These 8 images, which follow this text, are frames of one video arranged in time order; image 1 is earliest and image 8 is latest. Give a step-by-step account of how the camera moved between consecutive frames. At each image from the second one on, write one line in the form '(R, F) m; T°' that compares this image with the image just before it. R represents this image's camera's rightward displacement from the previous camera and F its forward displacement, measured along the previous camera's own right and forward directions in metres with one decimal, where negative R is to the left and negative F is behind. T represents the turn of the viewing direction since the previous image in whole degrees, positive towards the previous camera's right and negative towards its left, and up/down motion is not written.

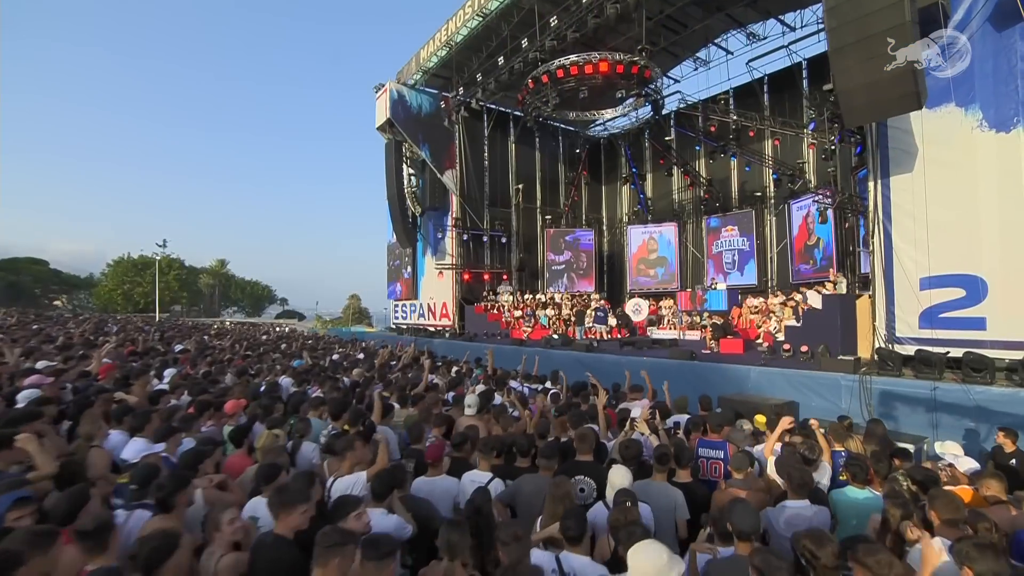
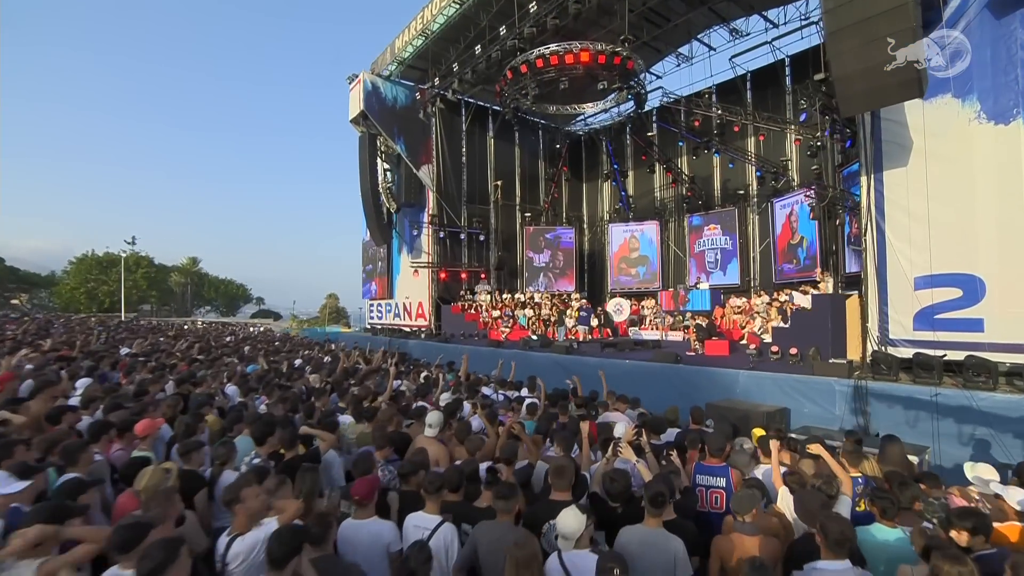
(+0.1, +0.7) m; +2°
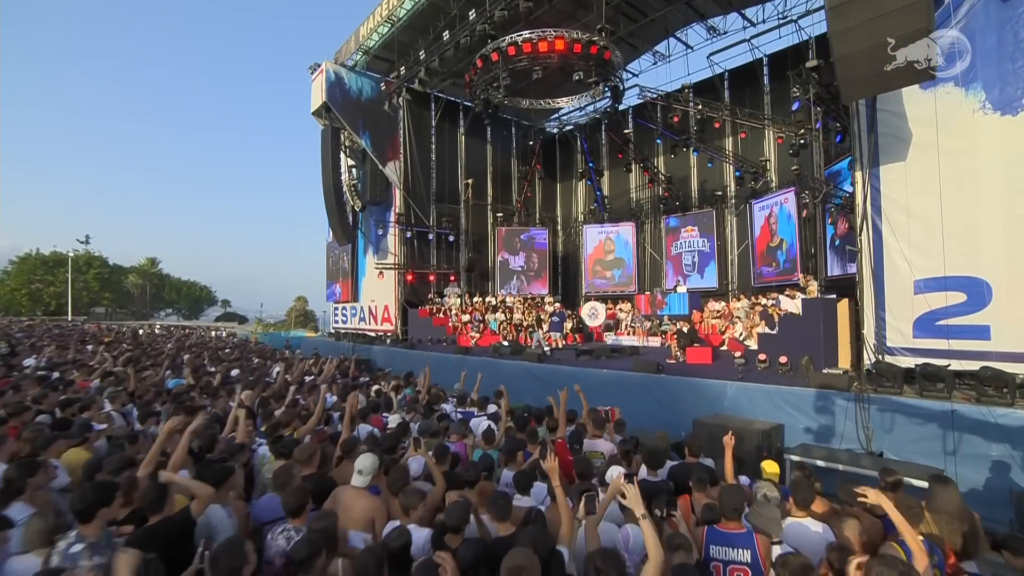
(+0.1, +1.0) m; +3°
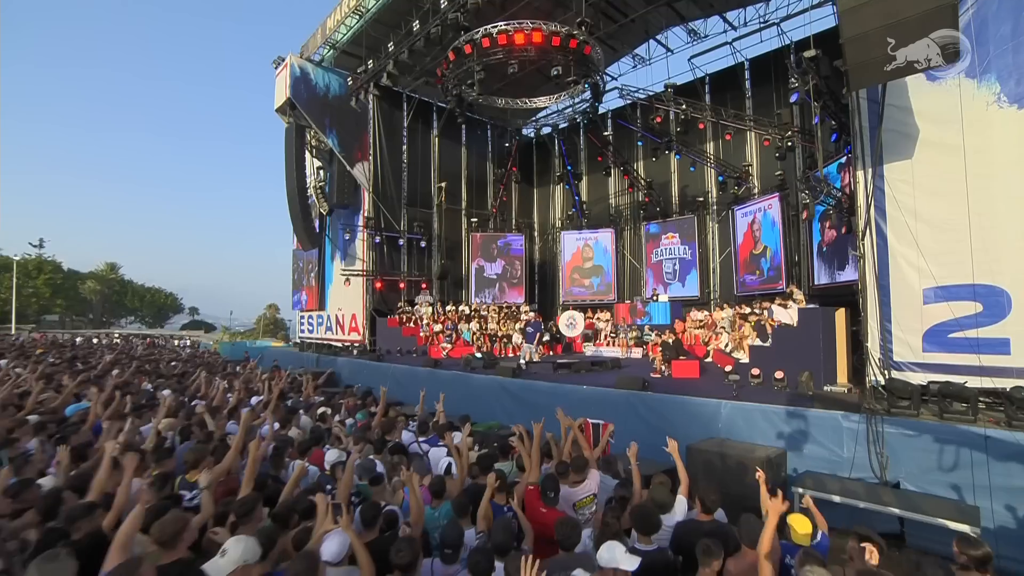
(+0.1, +1.0) m; +2°
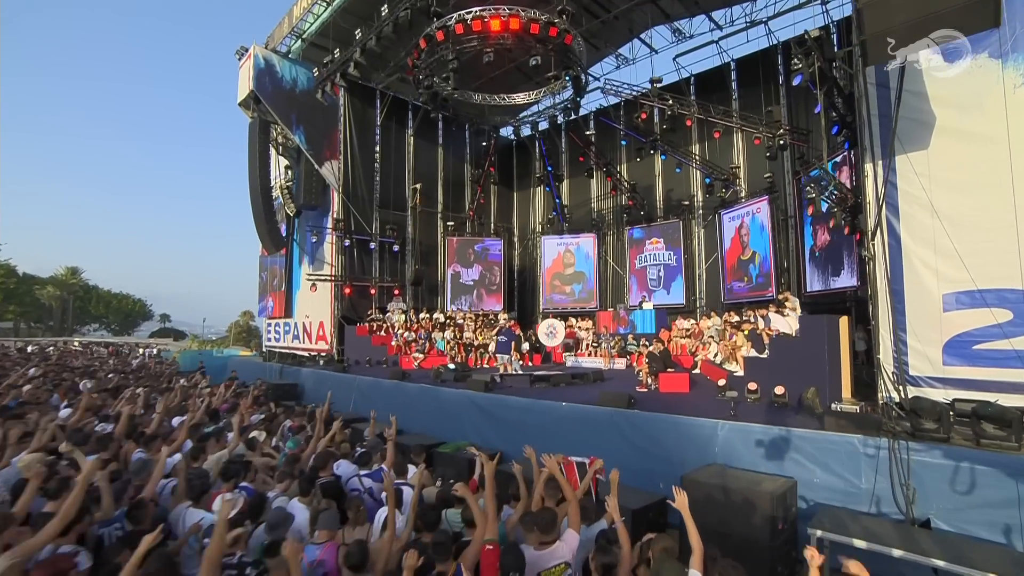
(+0.2, +1.0) m; +2°
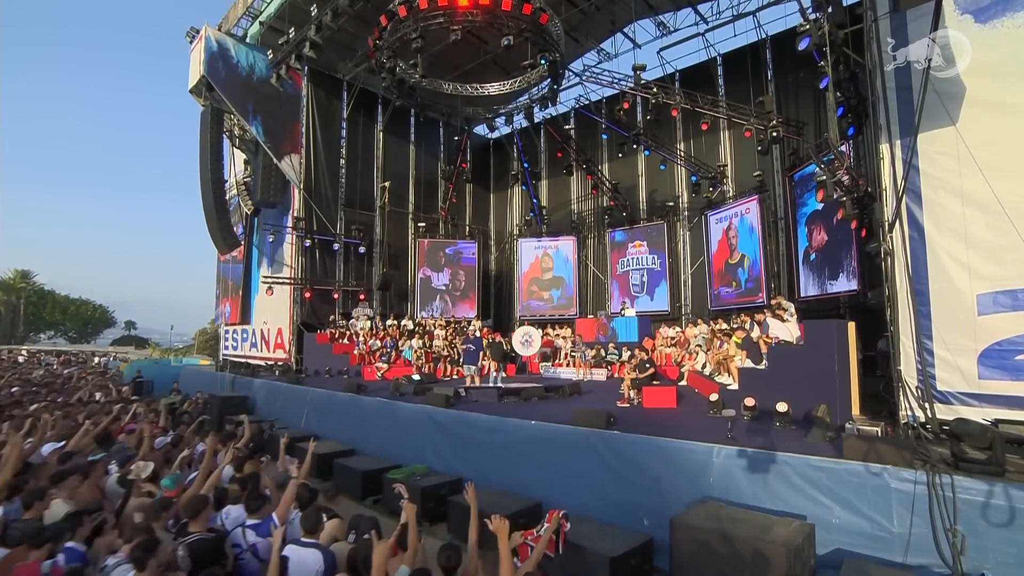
(+0.3, +1.2) m; +2°
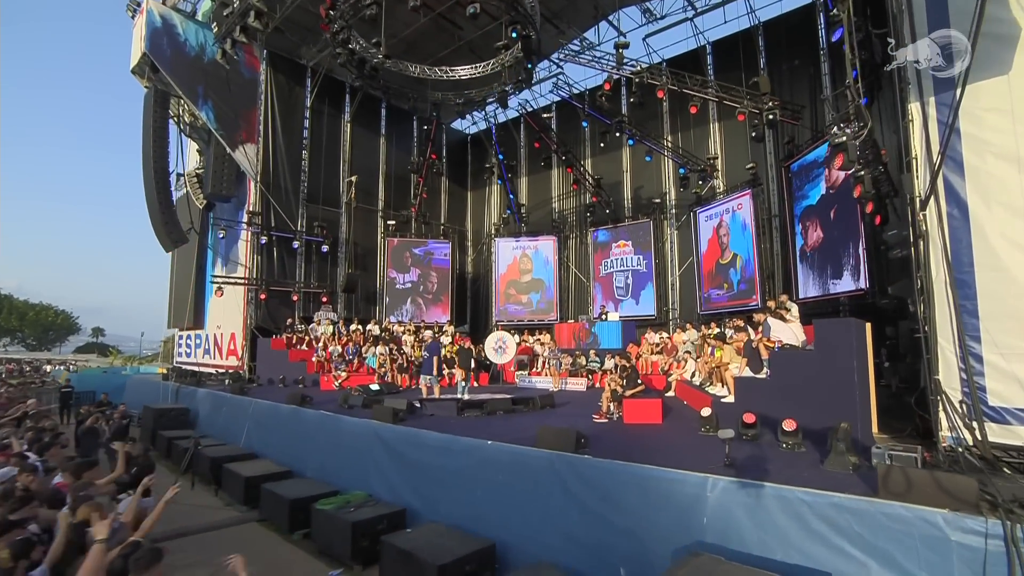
(+0.4, +1.3) m; +1°
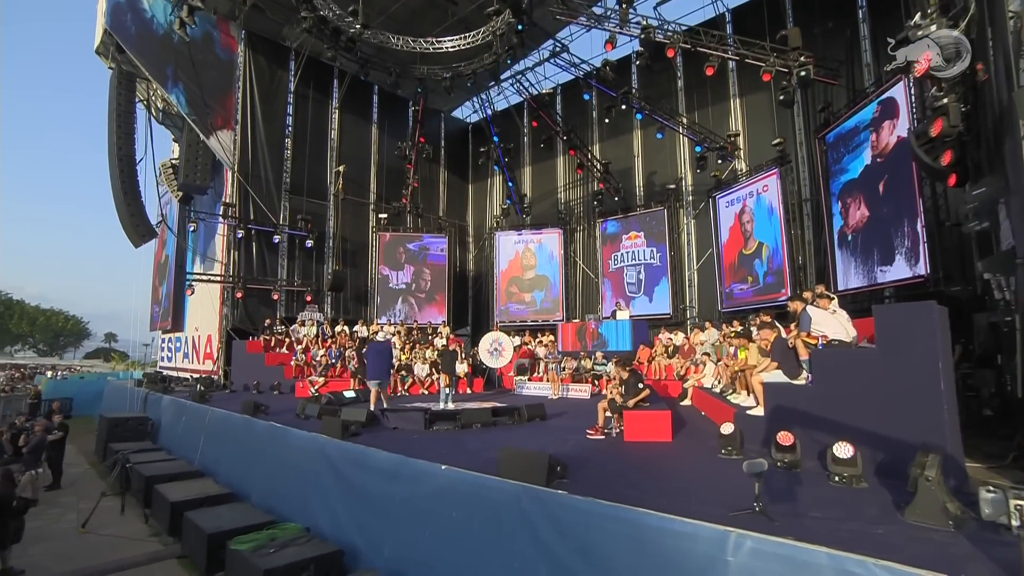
(+0.6, +1.5) m; -2°
